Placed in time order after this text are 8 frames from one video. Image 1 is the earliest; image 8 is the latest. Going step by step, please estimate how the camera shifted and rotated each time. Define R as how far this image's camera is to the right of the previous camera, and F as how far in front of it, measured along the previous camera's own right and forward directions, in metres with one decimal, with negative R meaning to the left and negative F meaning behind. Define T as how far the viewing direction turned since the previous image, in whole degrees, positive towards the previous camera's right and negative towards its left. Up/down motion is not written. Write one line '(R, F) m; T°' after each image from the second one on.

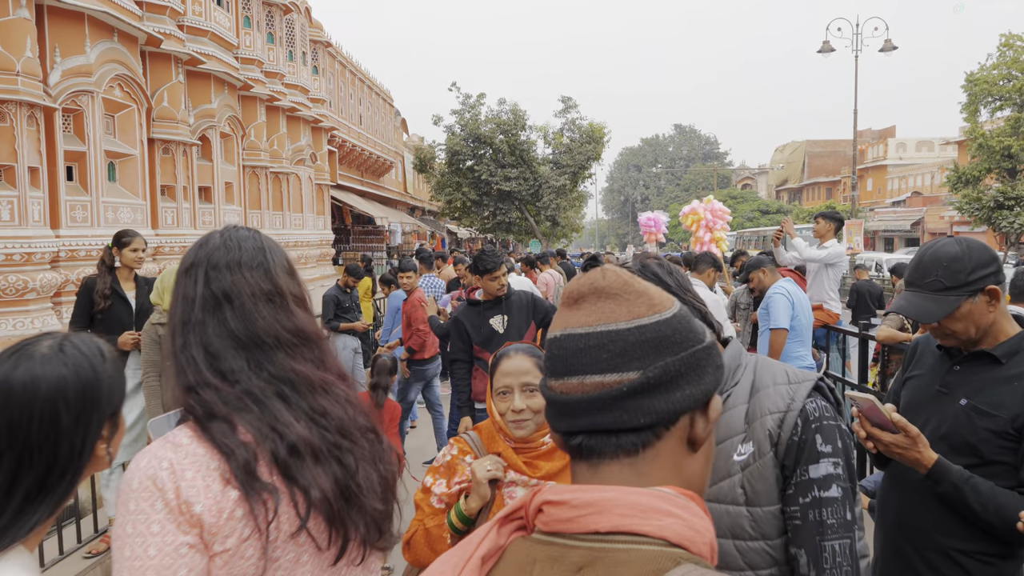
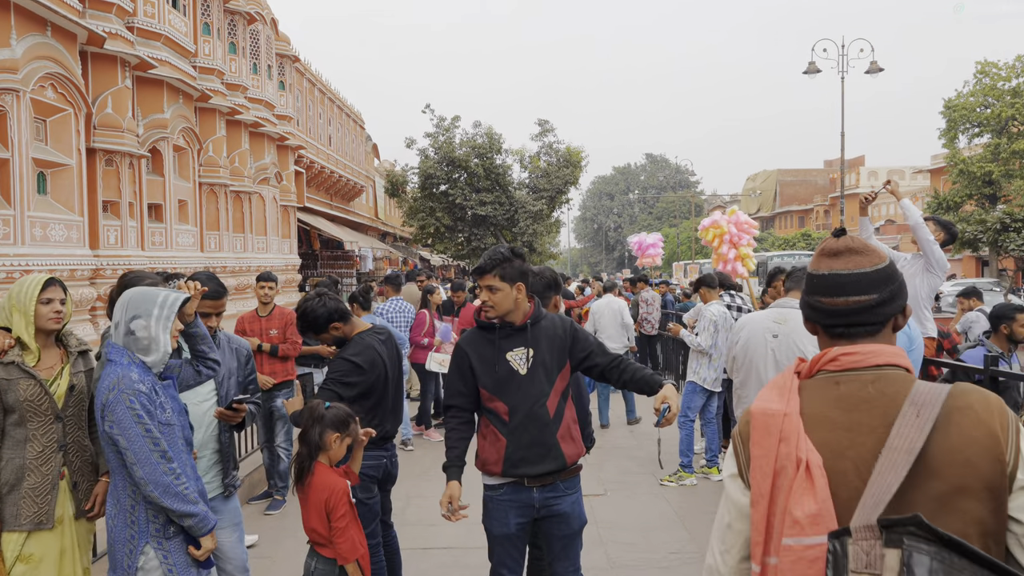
(-0.2, +1.5) m; +2°
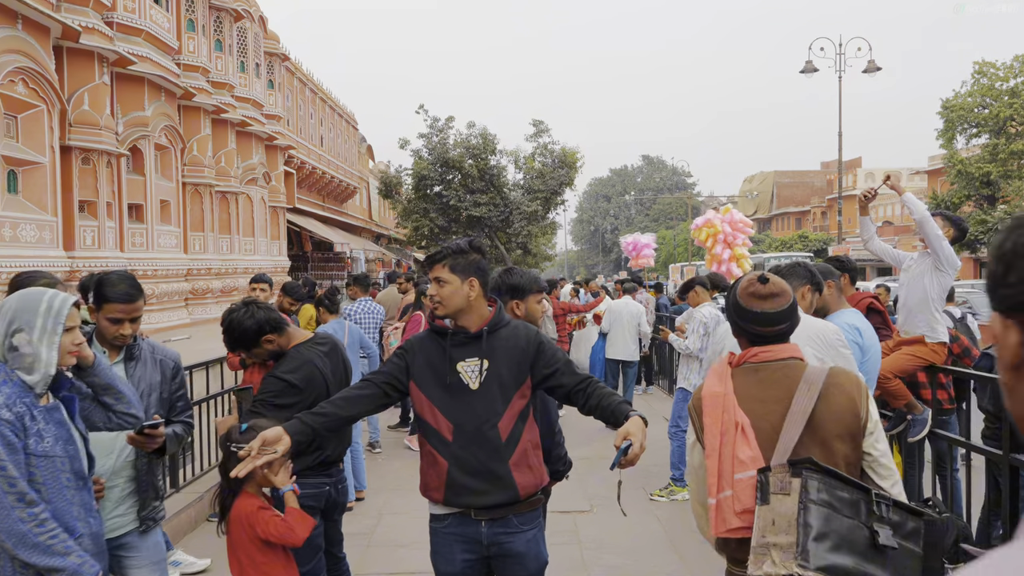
(+0.1, +0.4) m; 0°
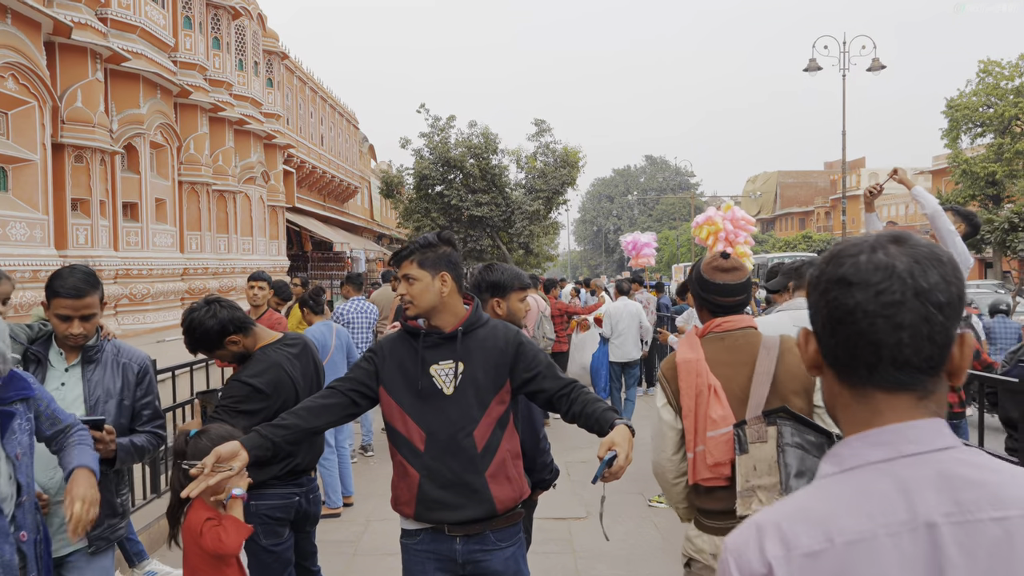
(+0.1, +0.2) m; 0°
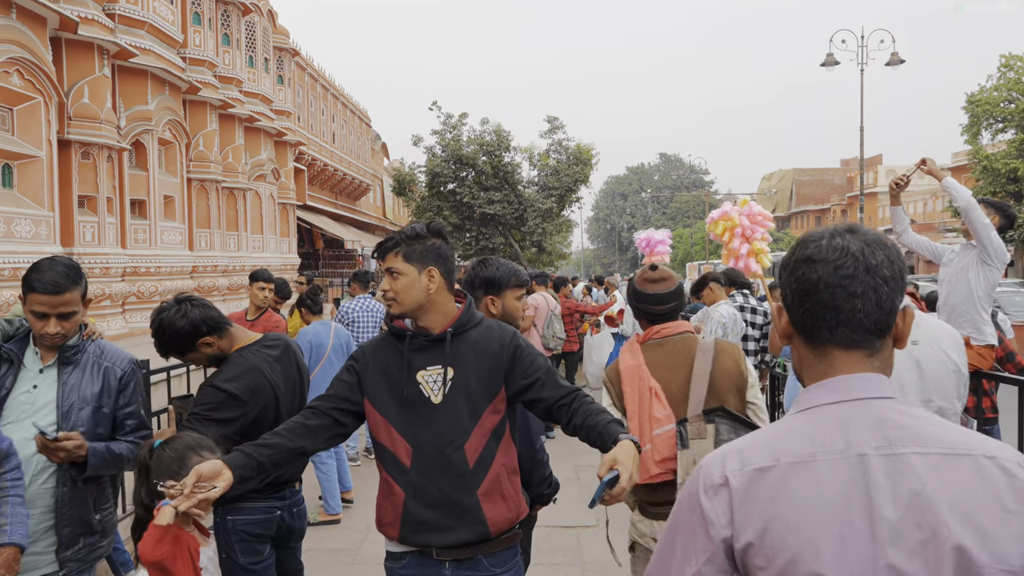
(+0.1, +0.2) m; -1°
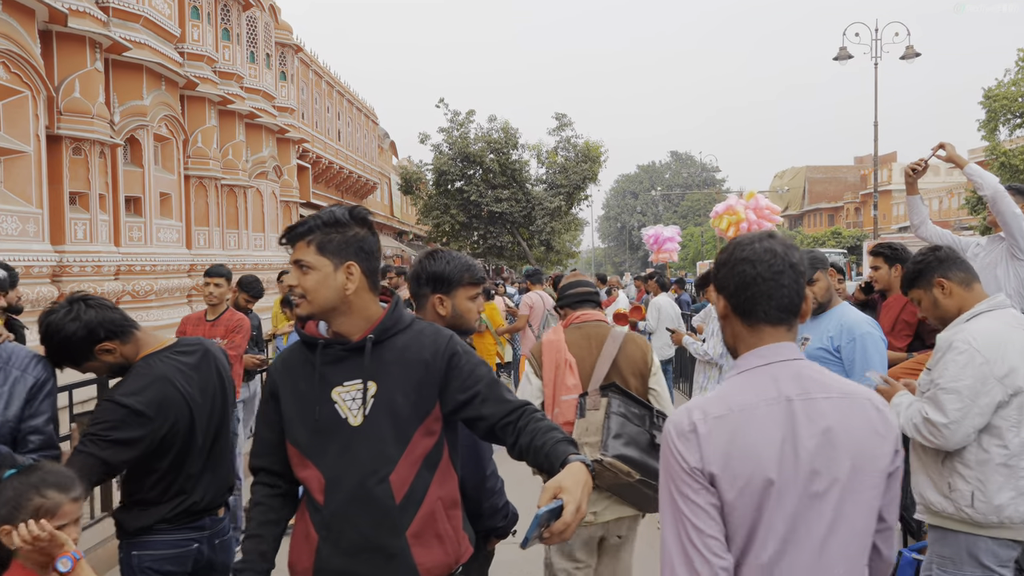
(+0.2, +0.4) m; -1°
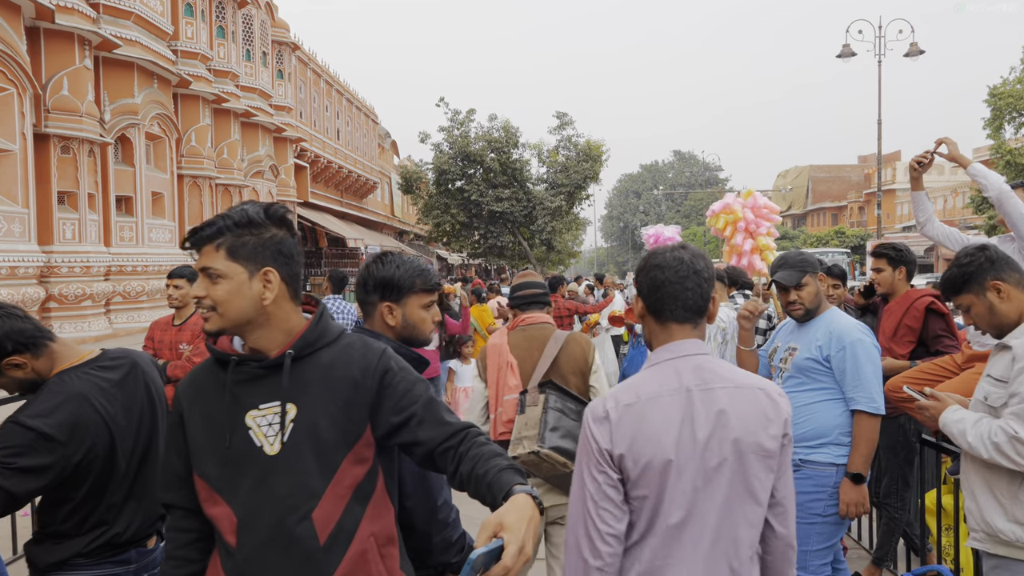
(+0.1, +0.2) m; 0°
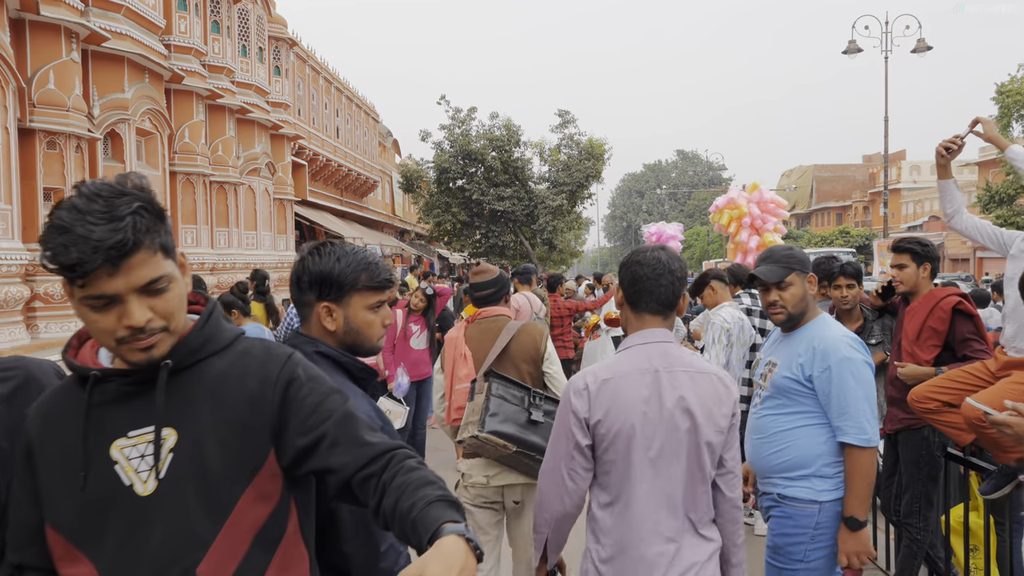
(+0.1, +0.4) m; 0°
